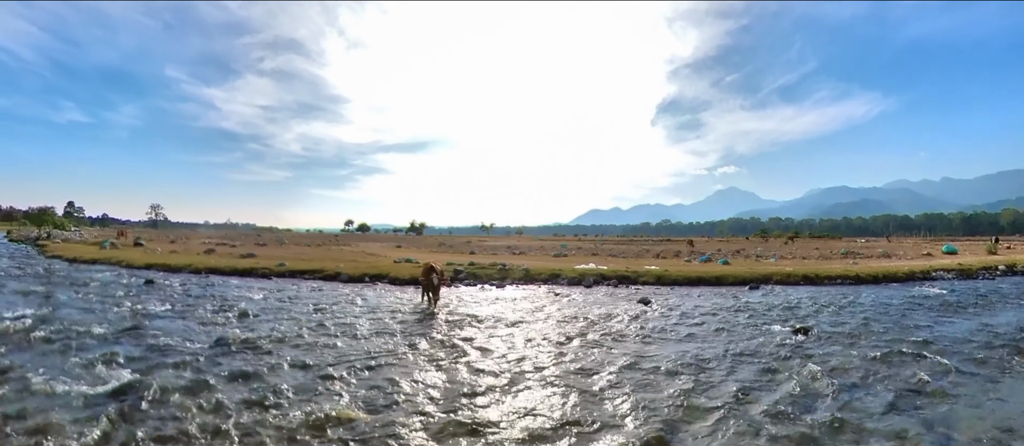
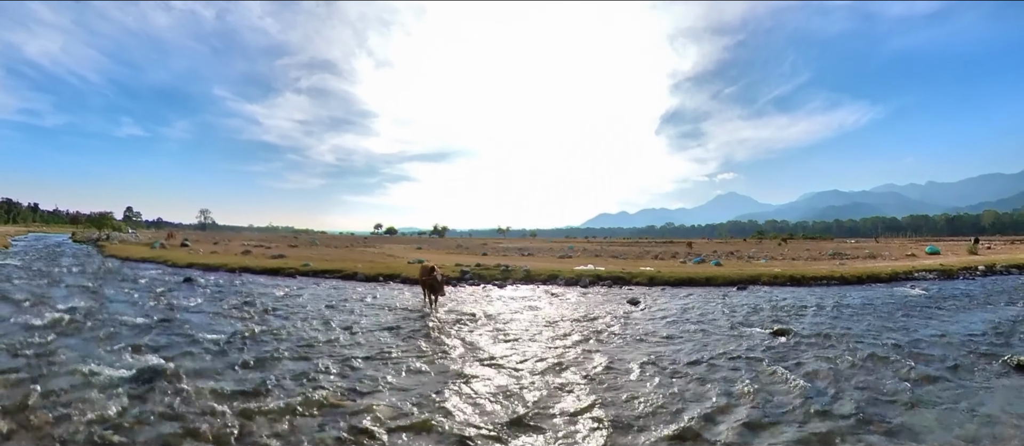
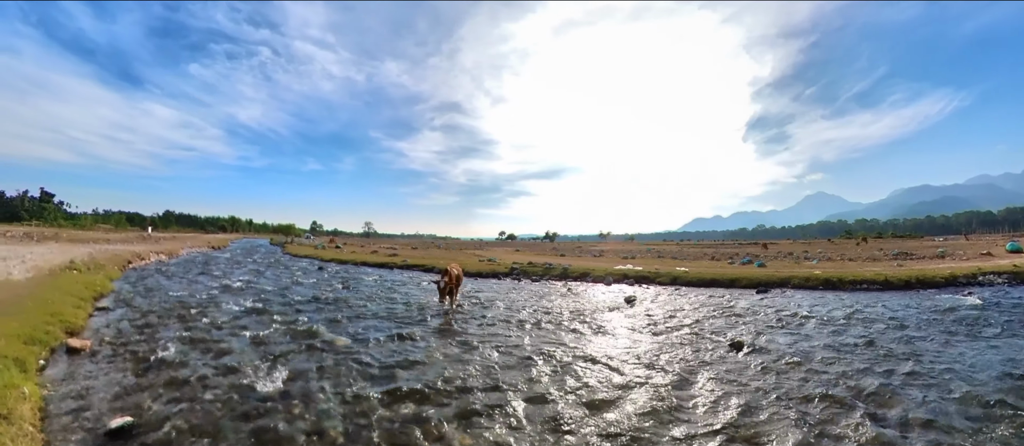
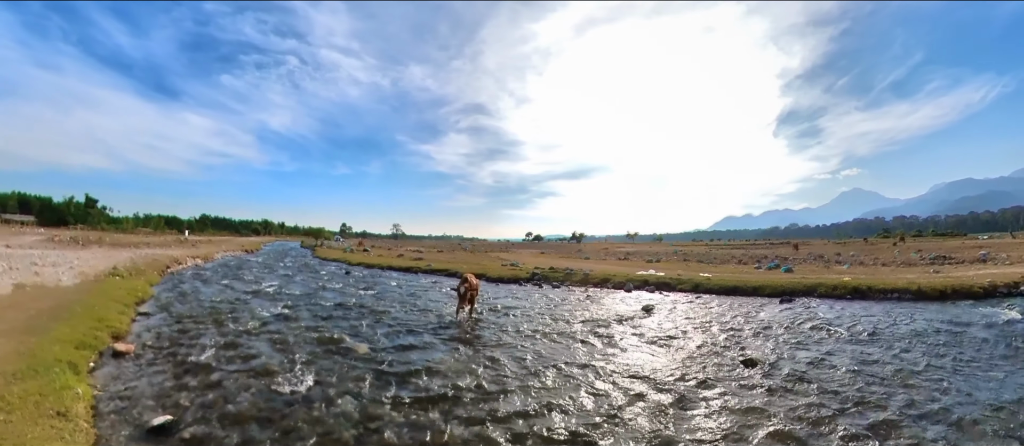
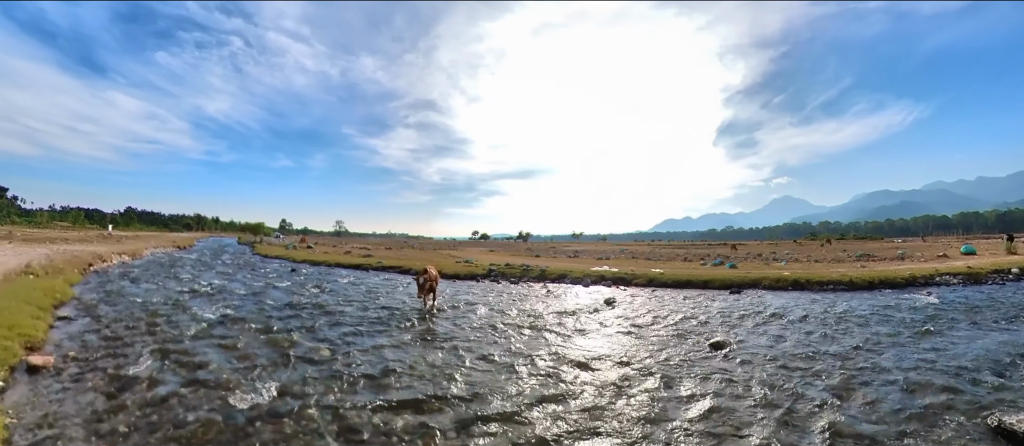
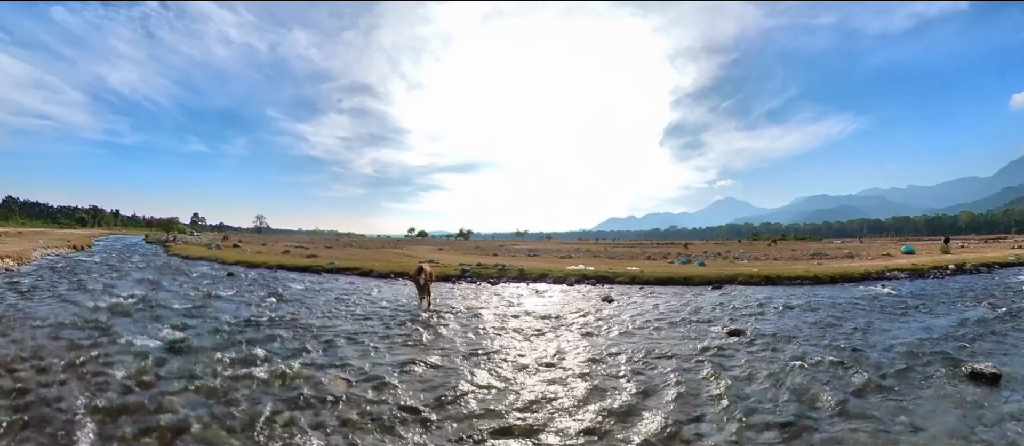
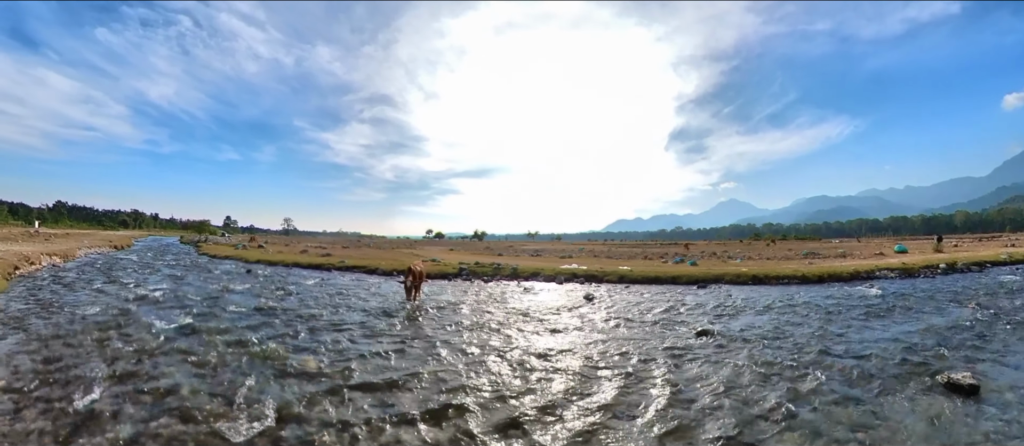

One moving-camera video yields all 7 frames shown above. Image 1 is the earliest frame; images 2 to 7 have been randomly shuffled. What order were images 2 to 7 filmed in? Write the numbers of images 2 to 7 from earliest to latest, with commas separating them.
2, 6, 7, 5, 3, 4
